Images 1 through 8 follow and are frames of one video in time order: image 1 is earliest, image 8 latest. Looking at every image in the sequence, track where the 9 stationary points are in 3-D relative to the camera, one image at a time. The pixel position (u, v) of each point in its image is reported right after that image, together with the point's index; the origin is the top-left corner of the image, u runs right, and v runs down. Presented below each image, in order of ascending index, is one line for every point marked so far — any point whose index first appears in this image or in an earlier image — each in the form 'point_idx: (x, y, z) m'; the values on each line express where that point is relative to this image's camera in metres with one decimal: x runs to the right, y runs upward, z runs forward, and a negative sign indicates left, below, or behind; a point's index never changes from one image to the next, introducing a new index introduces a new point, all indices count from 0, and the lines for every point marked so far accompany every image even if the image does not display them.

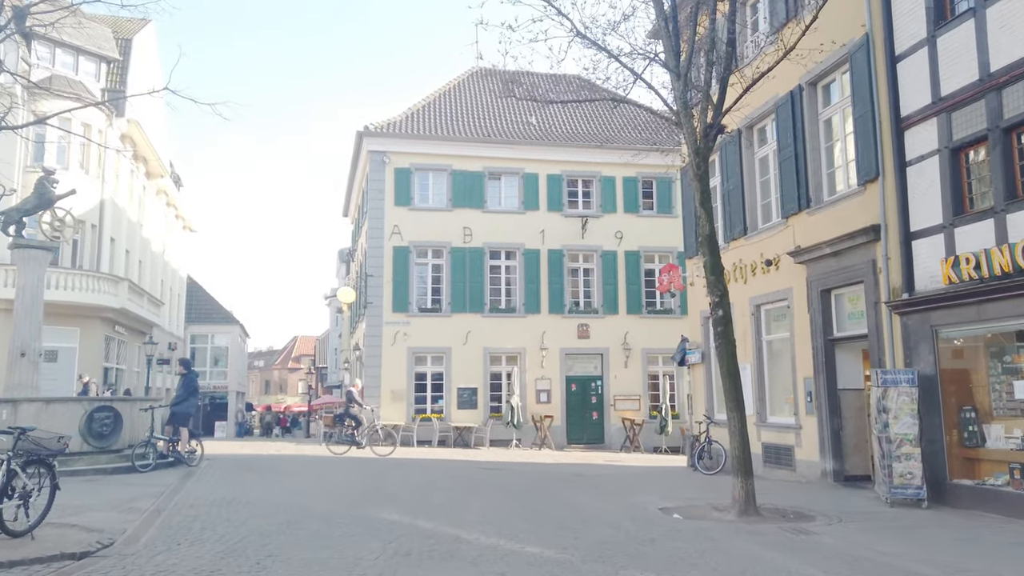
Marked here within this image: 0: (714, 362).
0: (+5.2, -1.9, +19.1) m
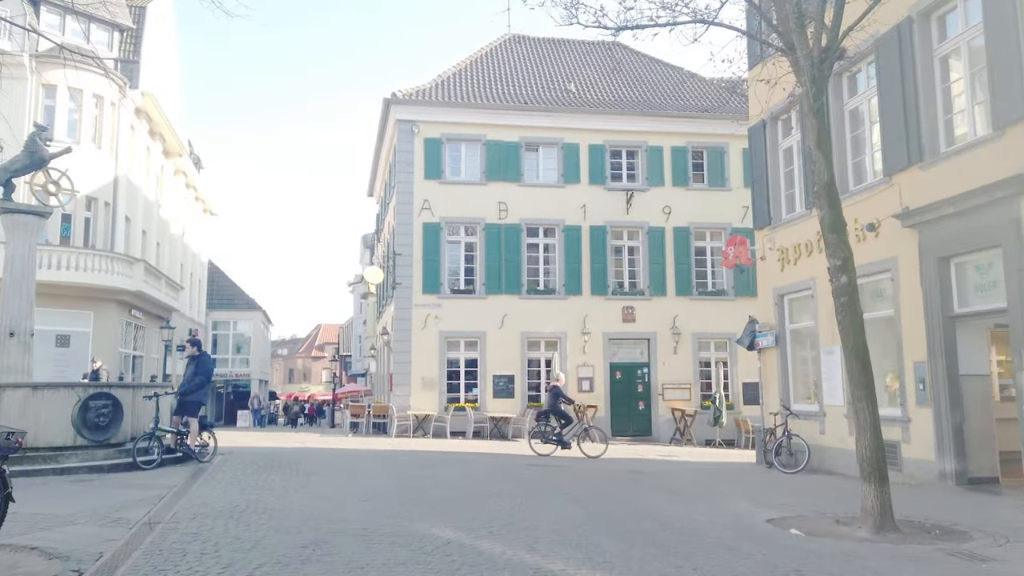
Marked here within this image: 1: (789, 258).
0: (+6.3, -1.3, +16.9) m
1: (+6.2, +0.7, +16.8) m
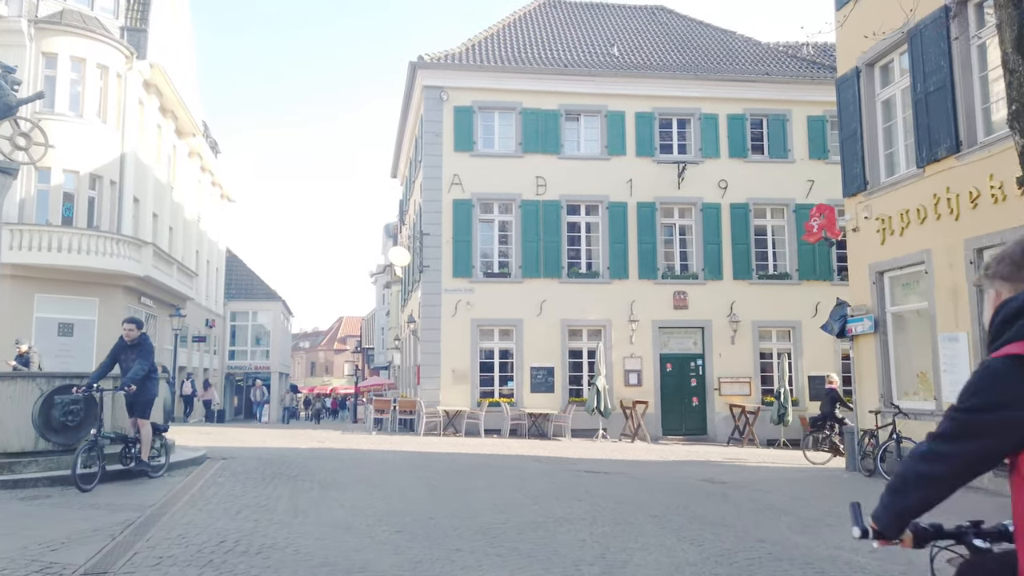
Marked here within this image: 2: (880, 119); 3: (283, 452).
0: (+7.3, -0.9, +14.3) m
1: (+7.1, +1.1, +14.1) m
2: (+7.3, +3.4, +14.9) m
3: (-4.4, -3.1, +14.2) m
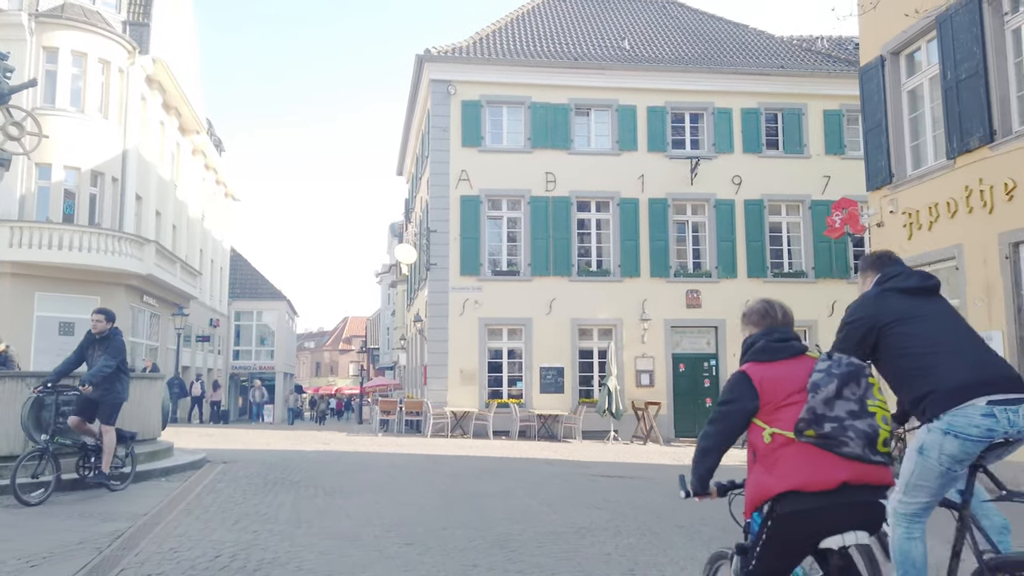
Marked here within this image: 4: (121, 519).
0: (+7.5, -0.8, +13.7) m
1: (+7.3, +1.2, +13.6) m
2: (+7.5, +3.4, +14.4) m
3: (-4.1, -3.1, +13.7) m
4: (-3.7, -2.2, +7.1) m
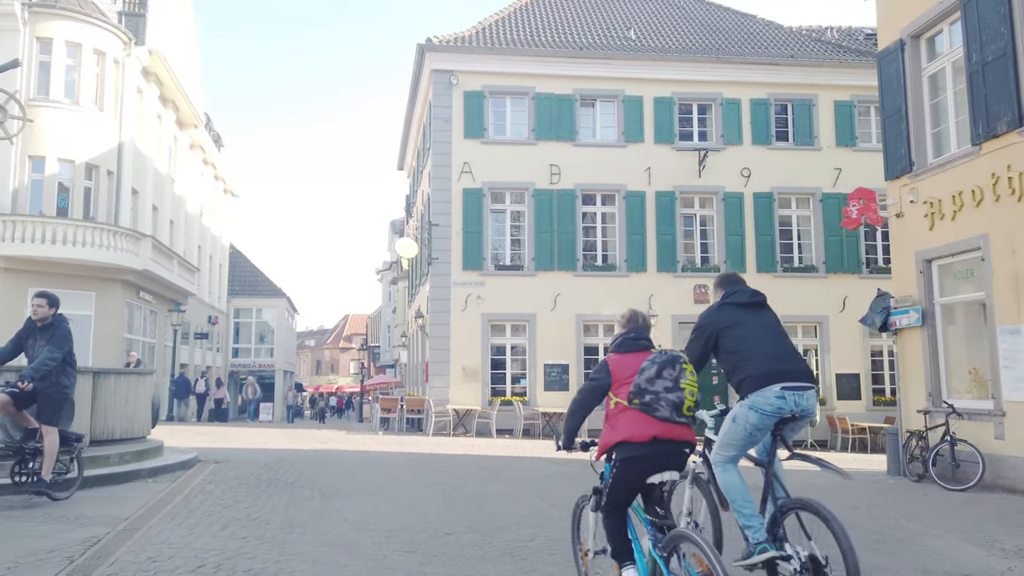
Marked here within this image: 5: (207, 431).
0: (+7.6, -0.7, +13.2) m
1: (+7.4, +1.3, +13.0) m
2: (+7.6, +3.6, +13.8) m
3: (-4.1, -2.9, +13.2) m
4: (-3.7, -2.1, +6.6) m
5: (-8.1, -3.8, +19.8) m
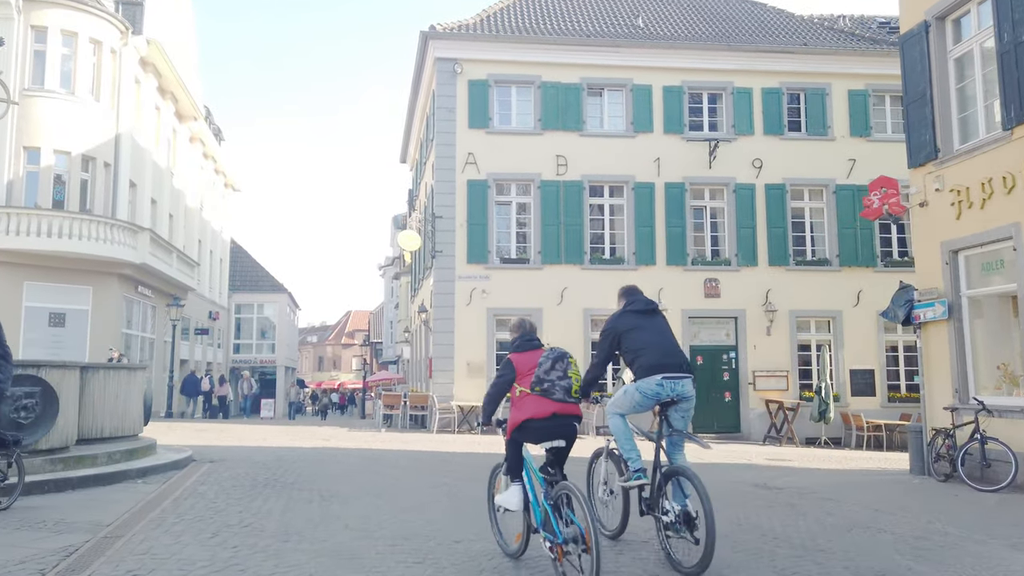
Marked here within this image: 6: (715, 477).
0: (+7.7, -0.5, +12.6) m
1: (+7.6, +1.5, +12.5) m
2: (+7.8, +3.7, +13.2) m
3: (-3.9, -2.8, +12.7) m
4: (-3.5, -2.0, +6.1) m
5: (-7.9, -3.6, +19.3) m
6: (+3.5, -3.2, +12.7) m
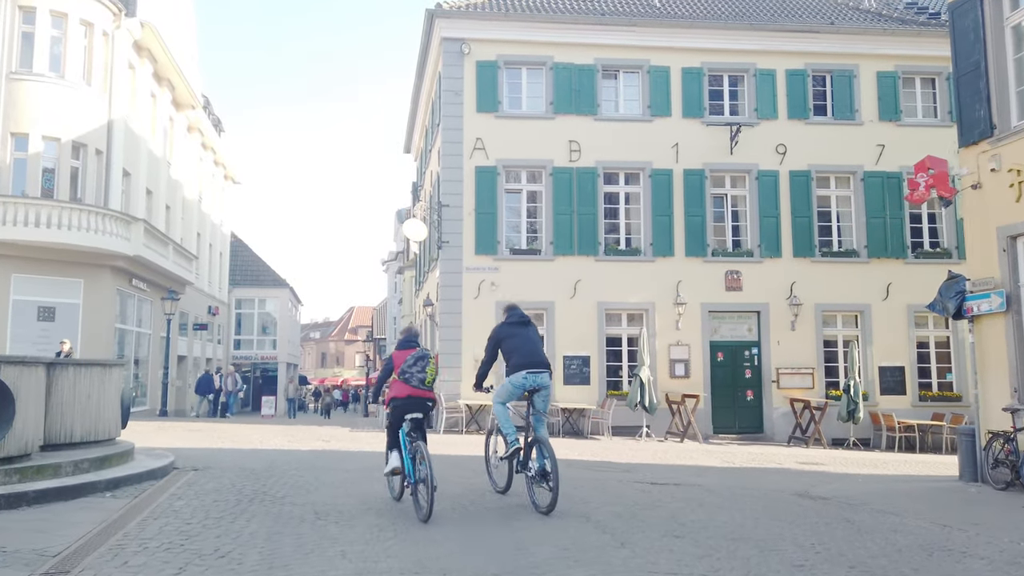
0: (+8.0, -0.4, +11.5) m
1: (+7.8, +1.6, +11.3) m
2: (+8.0, +3.9, +12.1) m
3: (-3.7, -2.6, +11.6) m
4: (-3.3, -1.8, +5.0) m
5: (-7.6, -3.4, +18.2) m
6: (+3.7, -3.0, +11.6) m
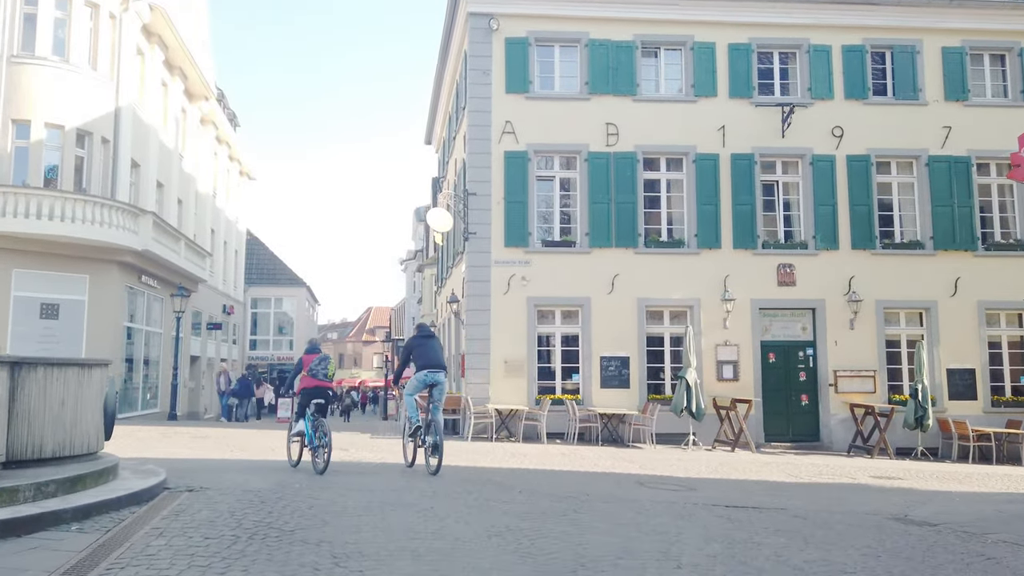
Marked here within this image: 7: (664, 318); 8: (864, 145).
0: (+8.6, -0.2, +9.8) m
1: (+8.4, +1.8, +9.6) m
2: (+8.7, +4.0, +10.3) m
3: (-3.0, -2.5, +10.1) m
4: (-2.8, -1.7, +3.5) m
5: (-6.8, -3.3, +16.8) m
6: (+4.3, -2.9, +10.0) m
7: (+3.9, -0.7, +19.0) m
8: (+9.1, +3.7, +19.4) m
